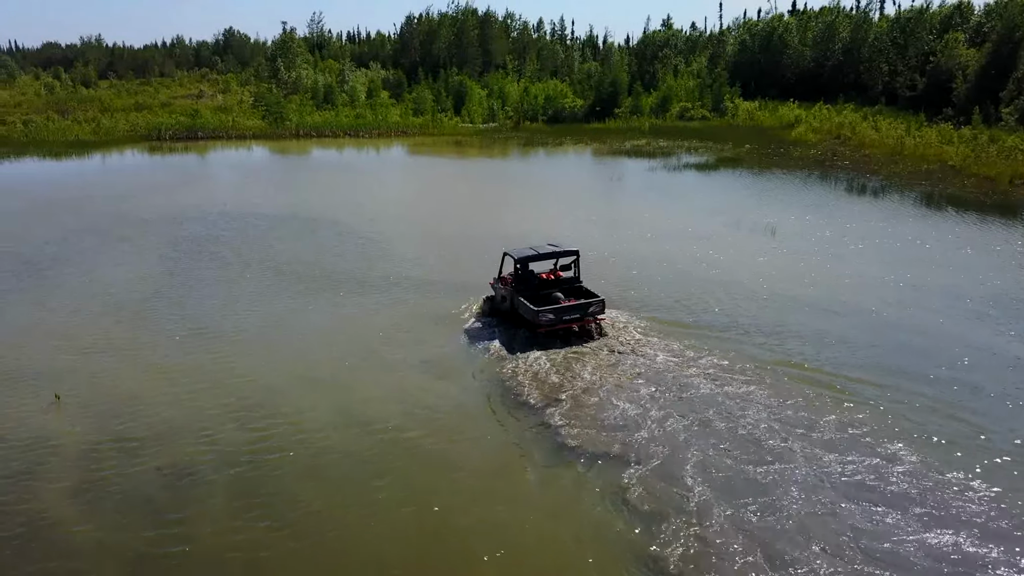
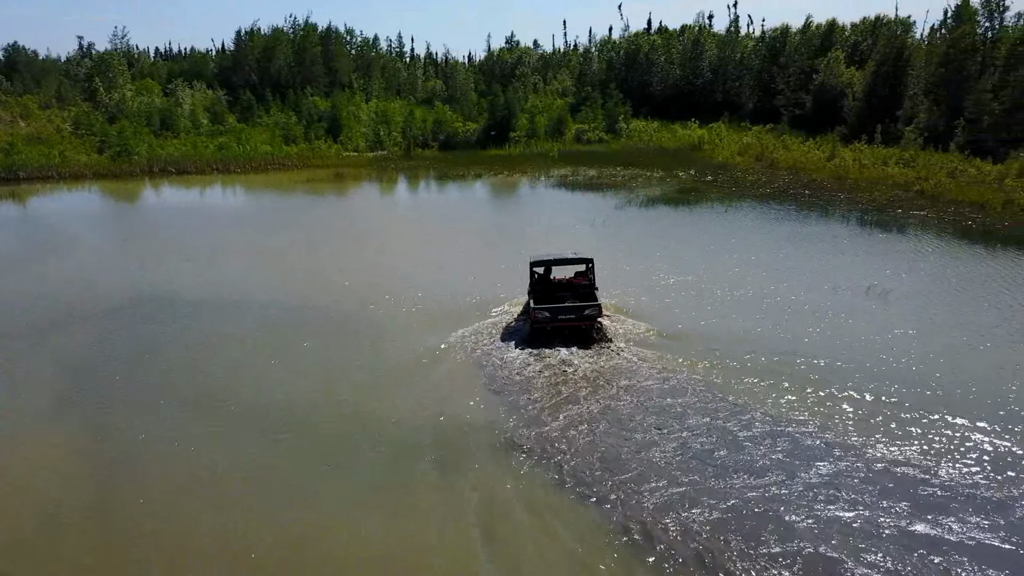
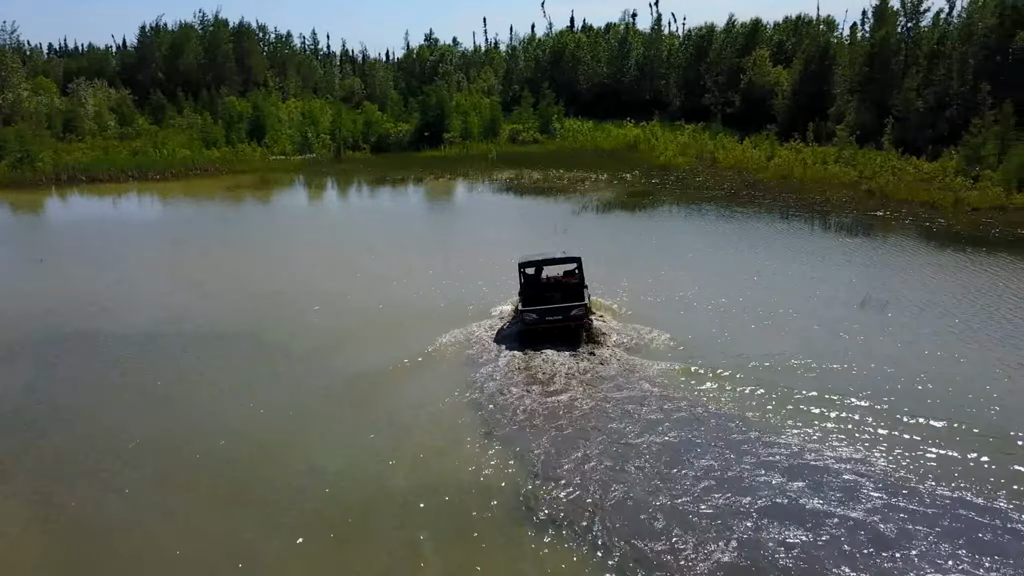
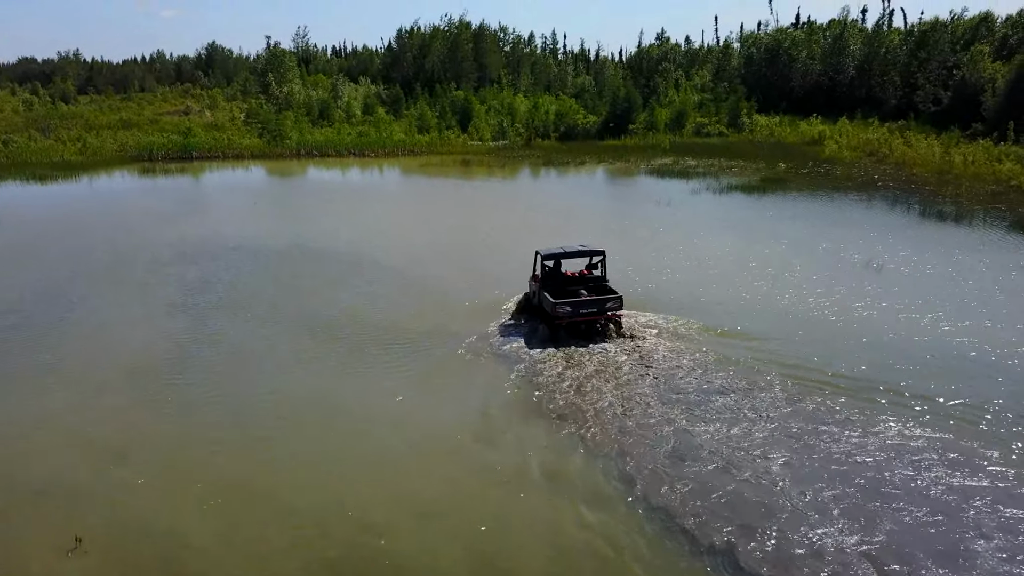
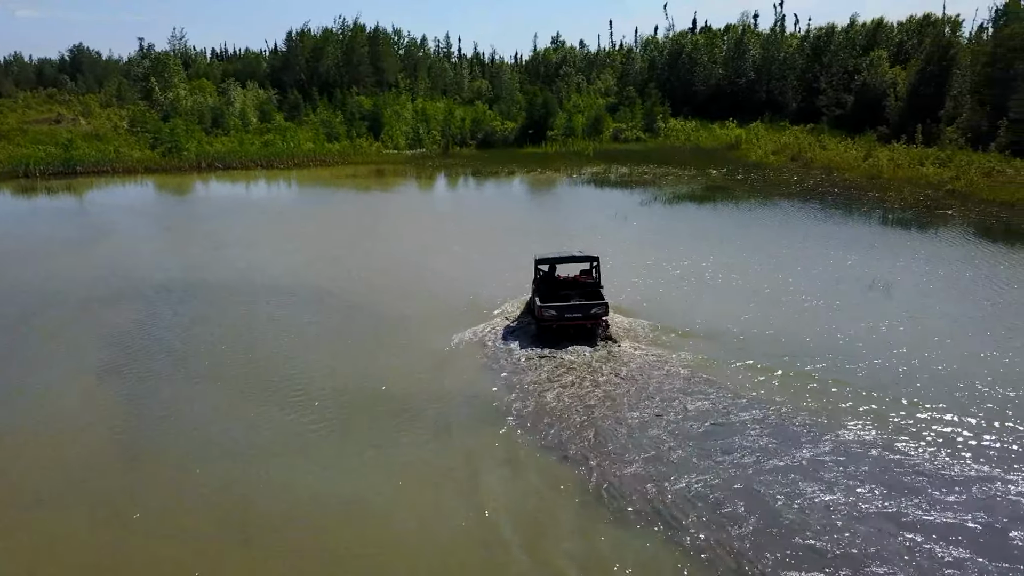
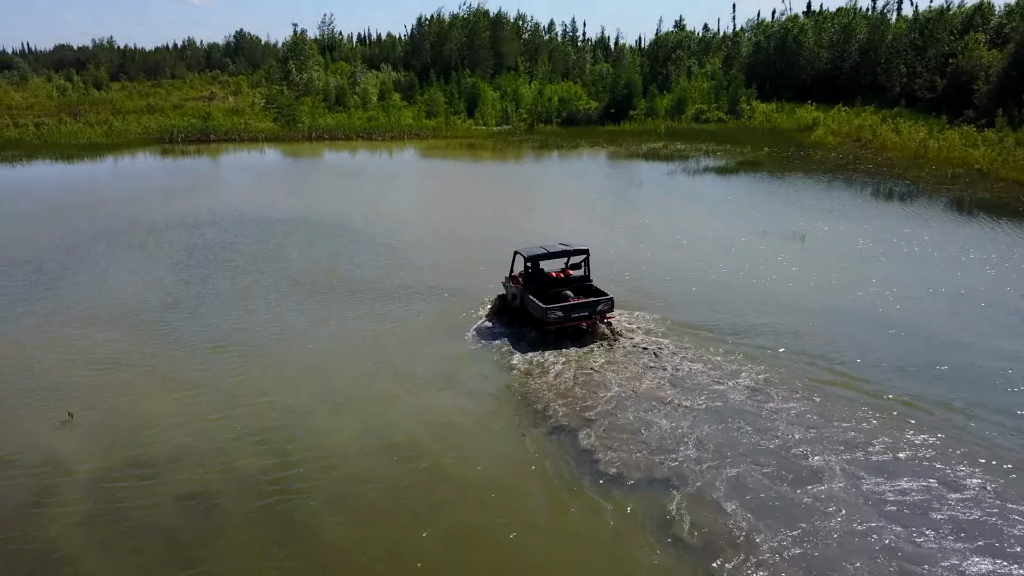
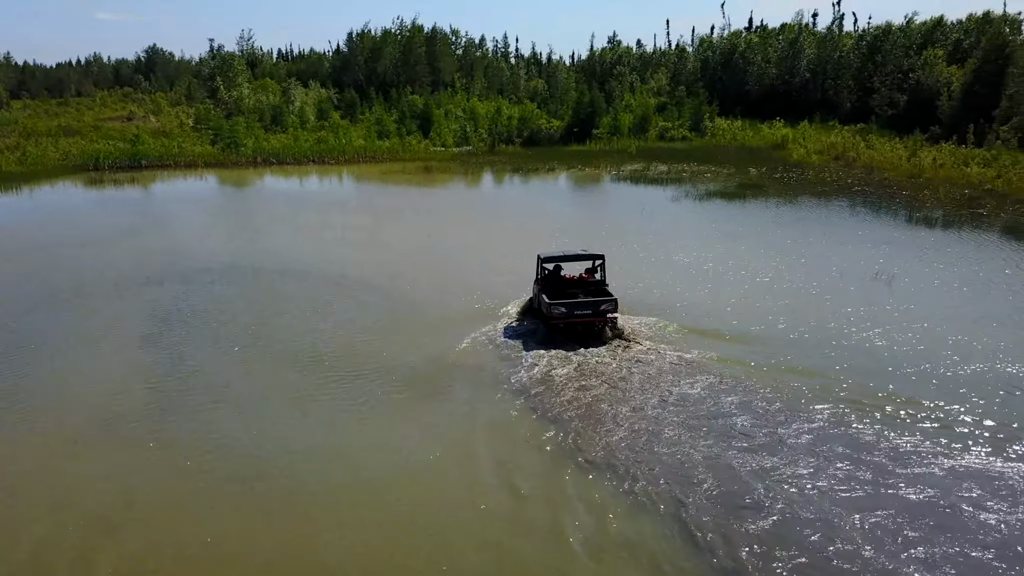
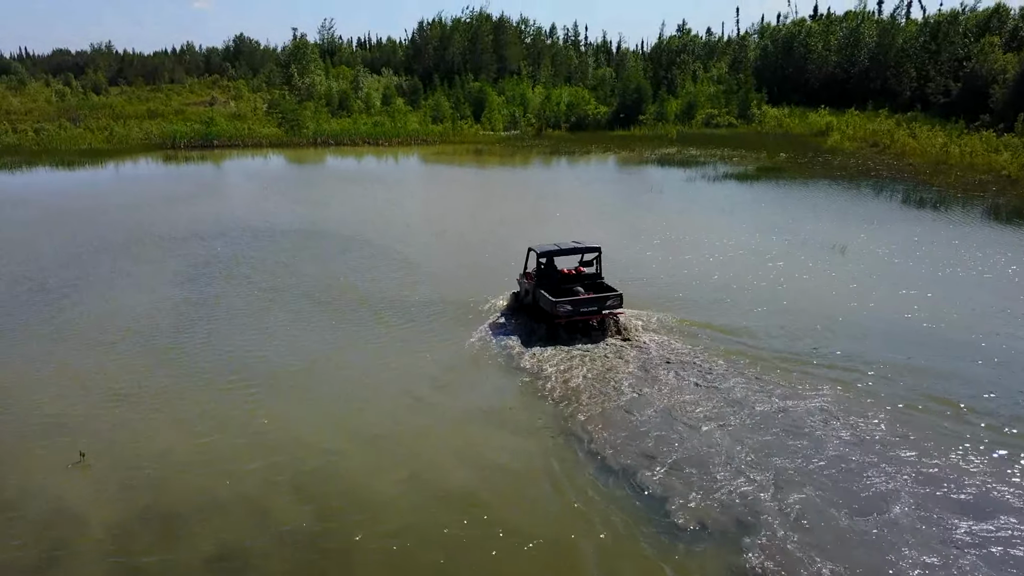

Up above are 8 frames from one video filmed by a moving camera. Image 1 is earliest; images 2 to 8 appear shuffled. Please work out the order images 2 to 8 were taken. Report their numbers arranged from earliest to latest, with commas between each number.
6, 8, 4, 7, 5, 2, 3
